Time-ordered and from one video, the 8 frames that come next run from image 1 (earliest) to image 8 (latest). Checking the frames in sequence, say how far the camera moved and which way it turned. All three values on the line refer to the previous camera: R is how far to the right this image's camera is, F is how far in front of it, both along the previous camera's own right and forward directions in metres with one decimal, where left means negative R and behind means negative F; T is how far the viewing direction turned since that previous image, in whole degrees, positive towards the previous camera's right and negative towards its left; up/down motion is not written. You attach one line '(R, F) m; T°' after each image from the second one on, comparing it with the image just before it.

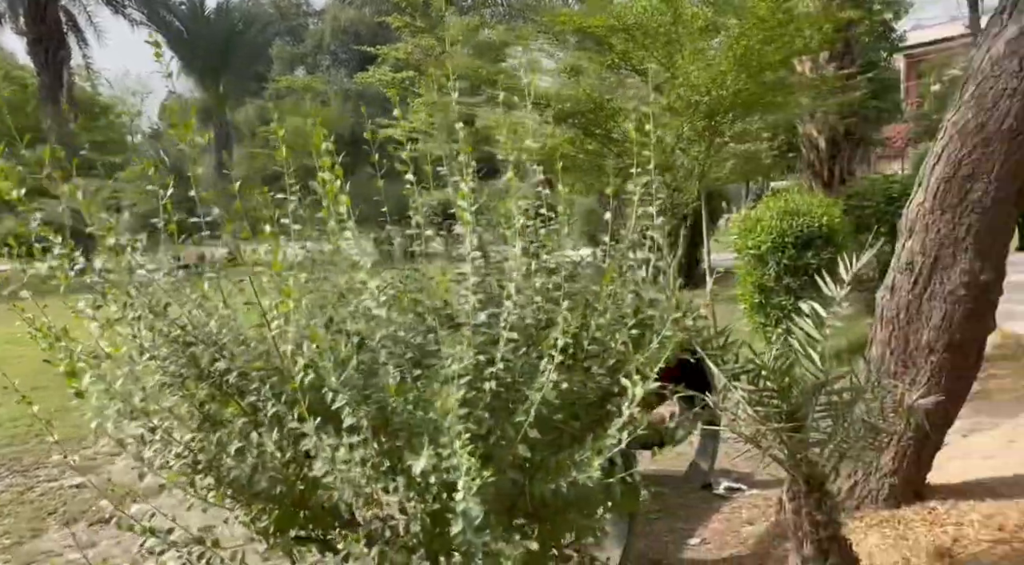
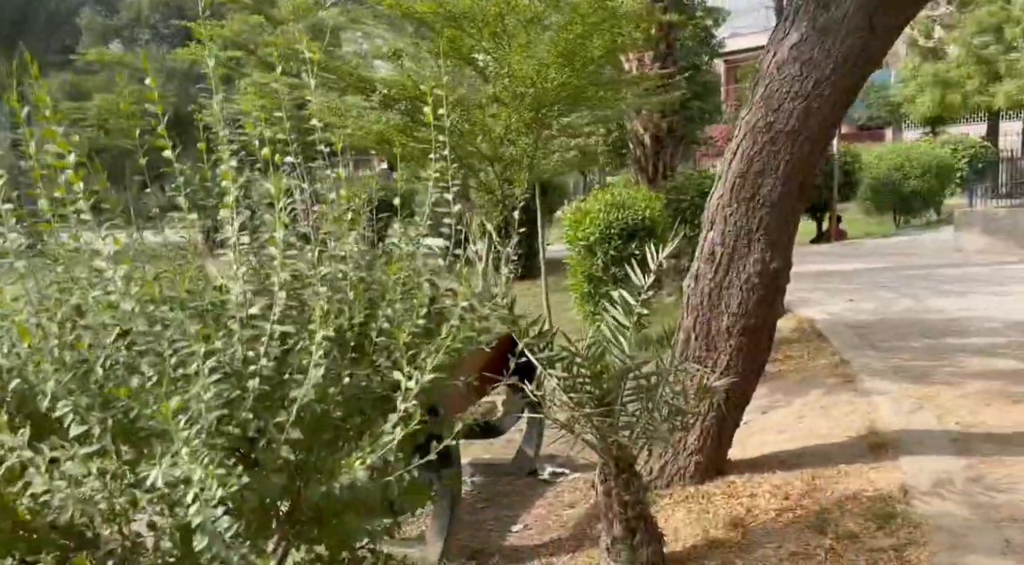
(+0.1, 0.0) m; +10°
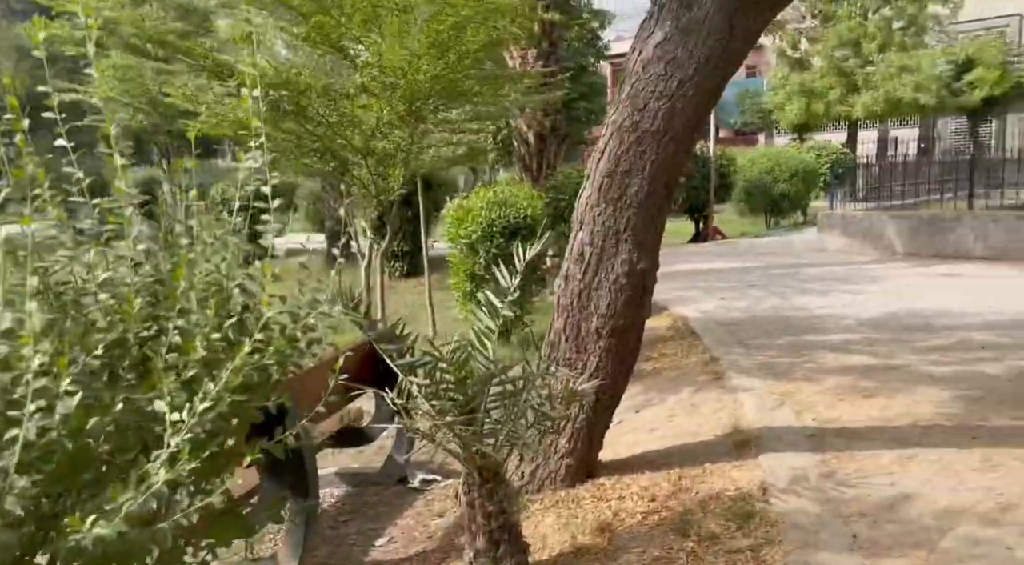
(+0.1, +0.1) m; +7°
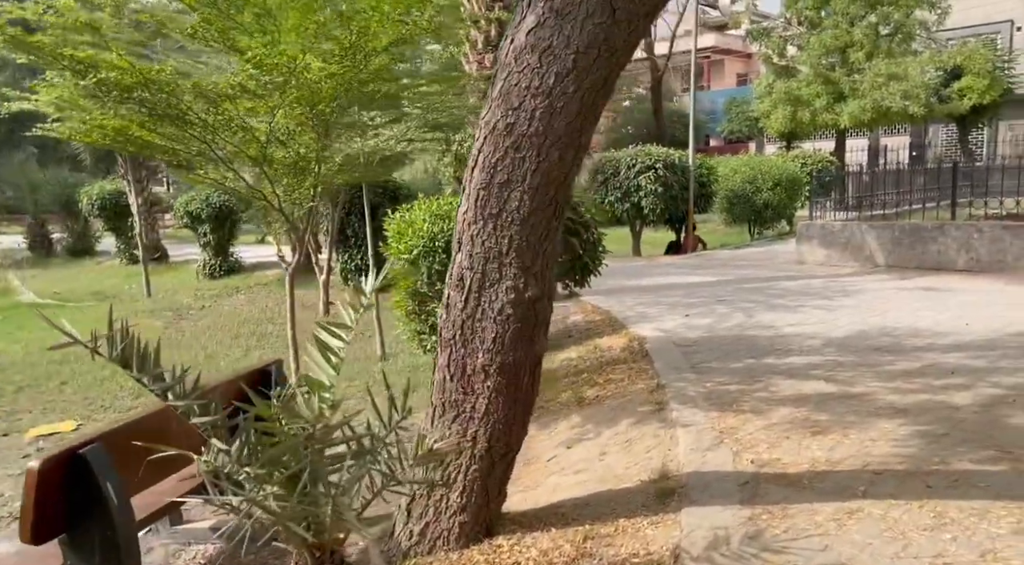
(+0.4, +0.5) m; +1°
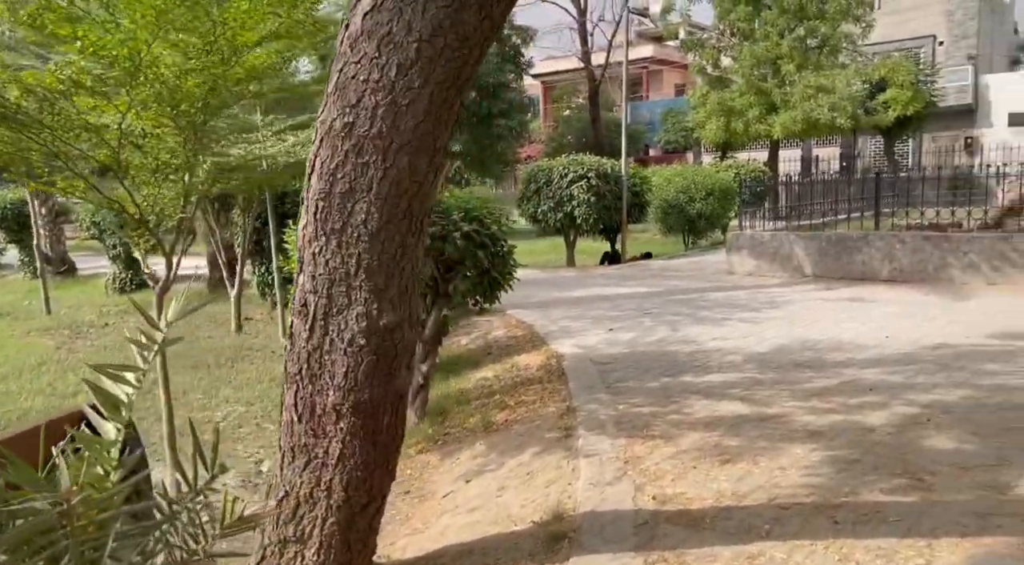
(+0.2, +0.3) m; +4°
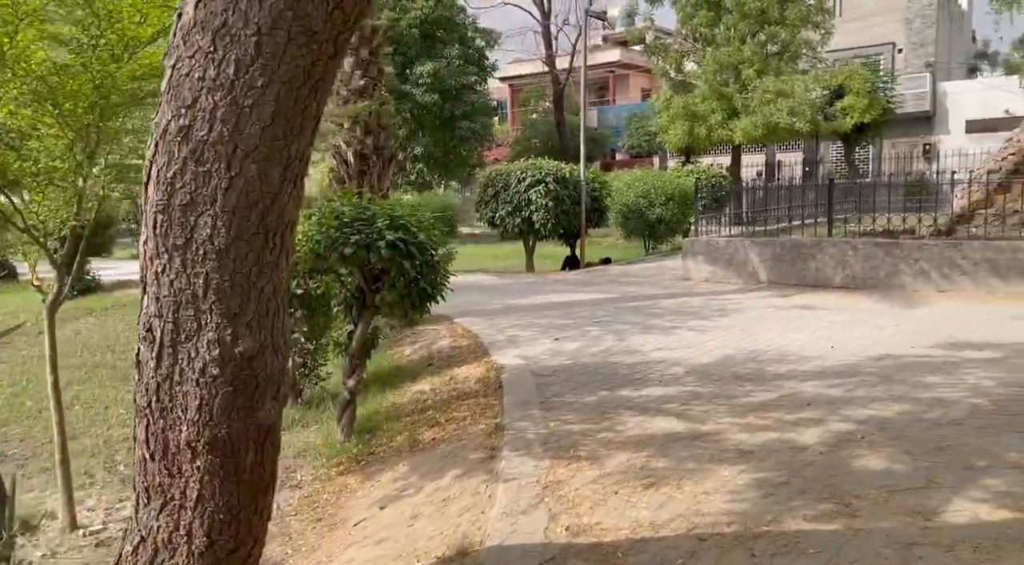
(+0.2, +0.2) m; +2°
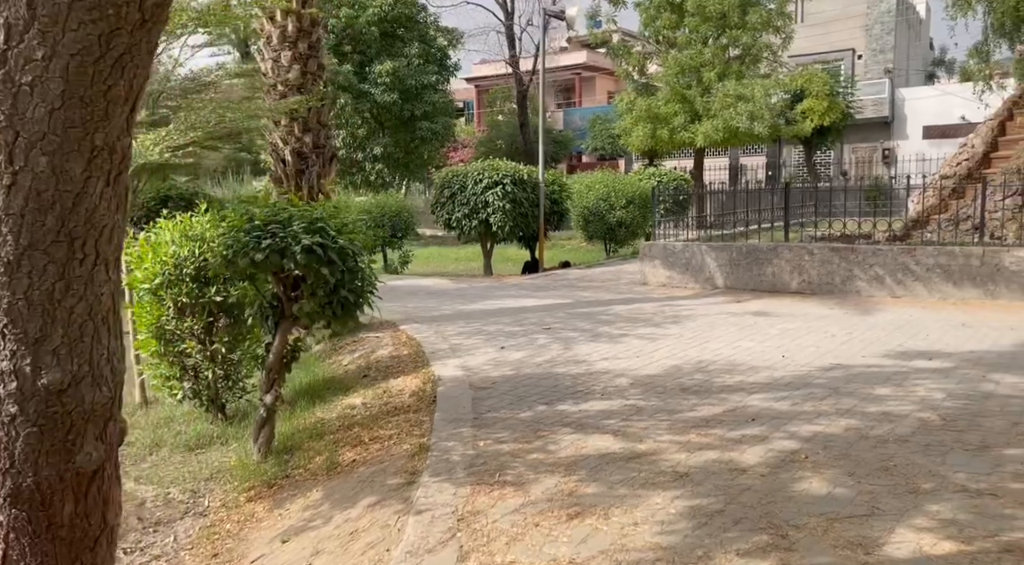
(+0.2, +0.3) m; +2°
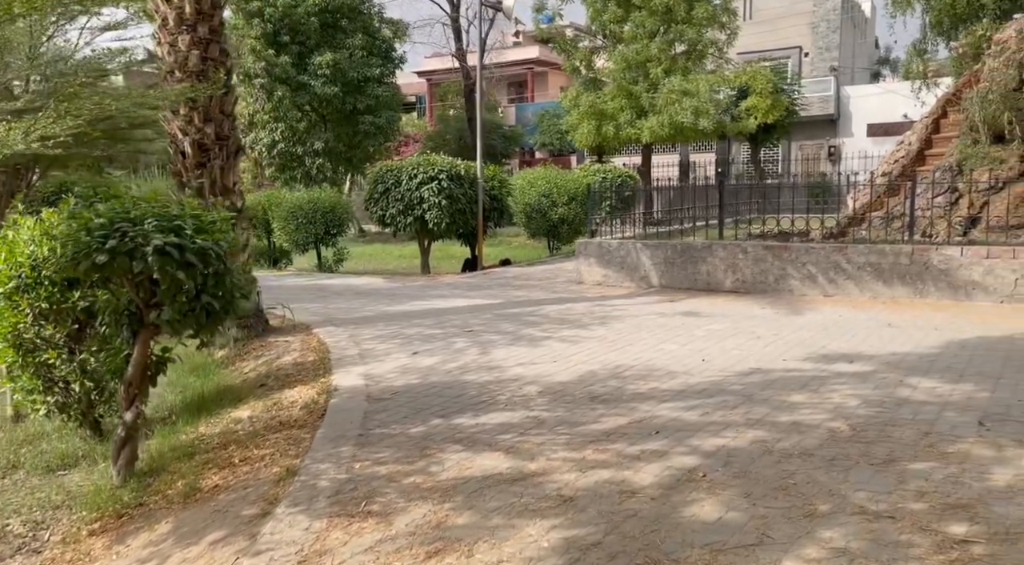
(+0.4, +0.4) m; +3°
